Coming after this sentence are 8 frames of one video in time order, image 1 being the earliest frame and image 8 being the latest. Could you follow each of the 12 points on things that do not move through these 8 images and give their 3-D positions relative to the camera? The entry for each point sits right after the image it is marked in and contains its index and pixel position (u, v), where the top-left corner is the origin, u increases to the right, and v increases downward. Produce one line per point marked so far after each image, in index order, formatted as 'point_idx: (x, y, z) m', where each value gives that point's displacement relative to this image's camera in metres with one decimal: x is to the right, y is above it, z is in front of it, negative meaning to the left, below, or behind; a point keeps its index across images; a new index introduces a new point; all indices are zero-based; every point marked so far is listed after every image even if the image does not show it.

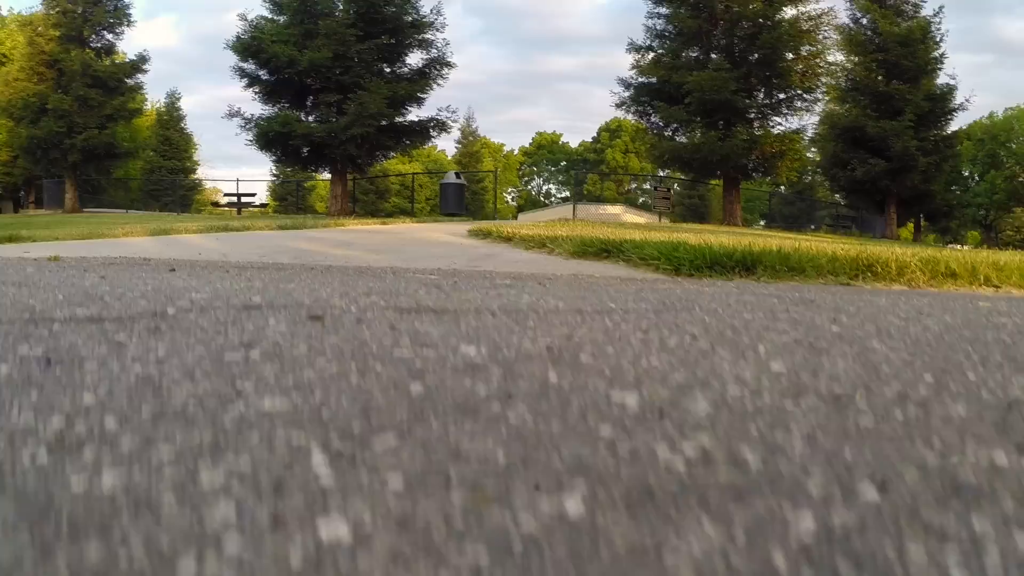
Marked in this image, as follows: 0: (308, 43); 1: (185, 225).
0: (-2.2, +2.6, +12.3) m
1: (-3.0, +0.6, +10.9) m
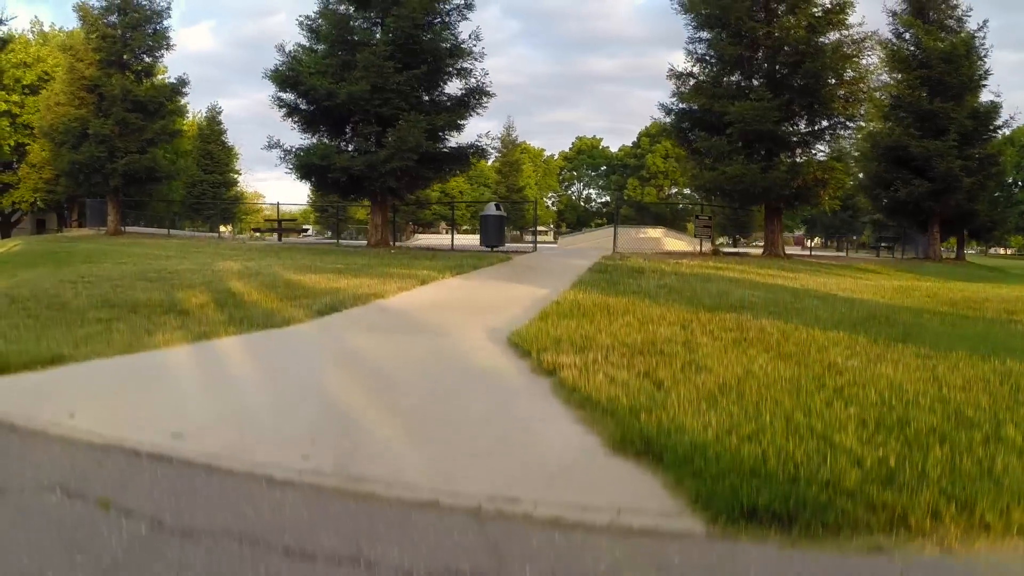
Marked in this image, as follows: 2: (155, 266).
0: (-1.8, +2.2, +12.3) m
1: (-2.7, +0.2, +11.0) m
2: (-3.4, +0.2, +11.2) m
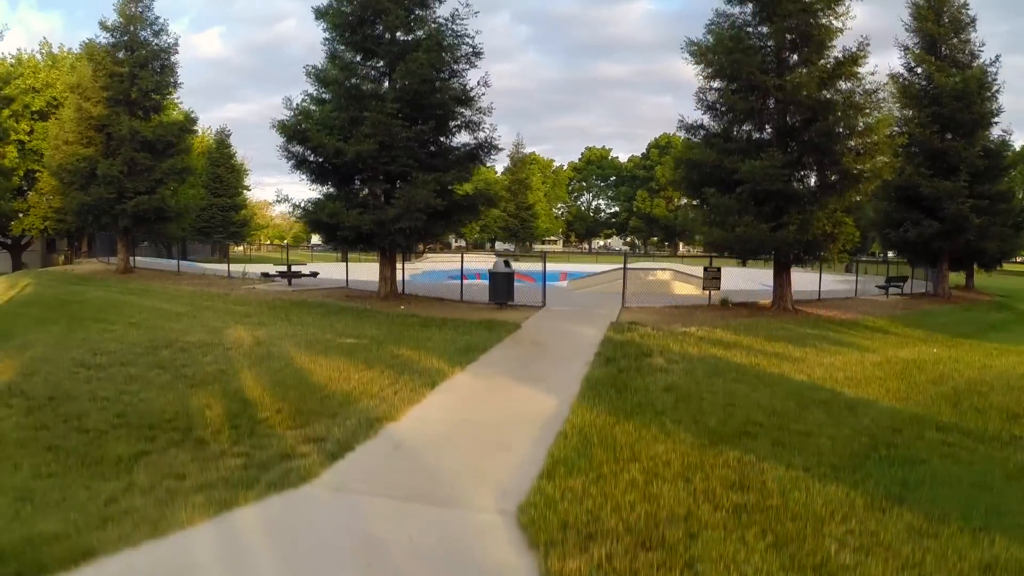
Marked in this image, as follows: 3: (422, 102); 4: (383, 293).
0: (-1.7, +1.7, +12.4) m
1: (-2.6, -0.4, +11.2) m
2: (-3.3, -0.4, +11.3) m
3: (-1.0, +2.0, +12.5) m
4: (-1.4, -0.1, +12.9) m
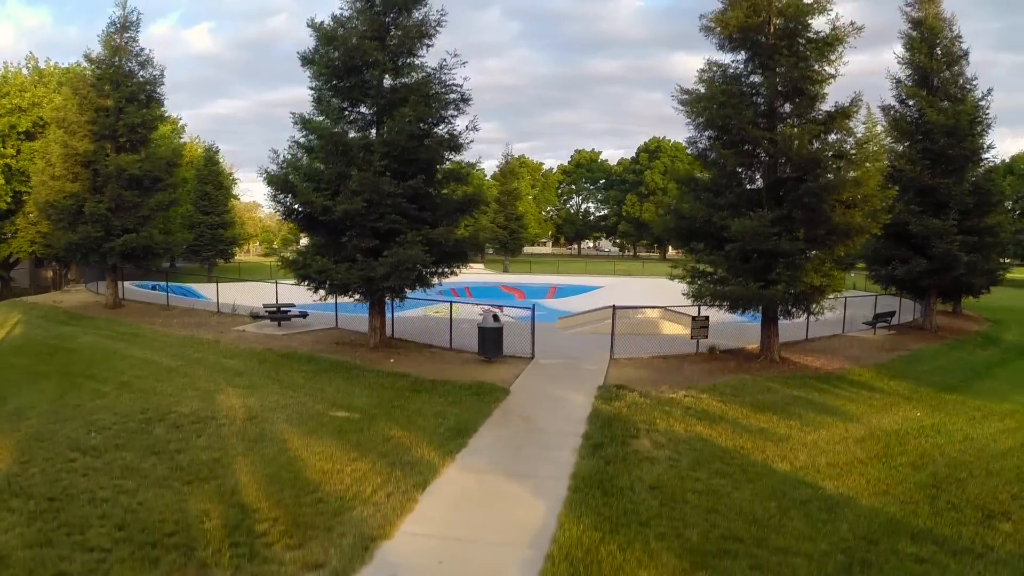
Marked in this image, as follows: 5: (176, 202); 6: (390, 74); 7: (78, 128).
0: (-1.8, +1.1, +12.3) m
1: (-2.7, -1.1, +11.3) m
2: (-3.4, -1.1, +11.4) m
3: (-1.1, +1.4, +12.4) m
4: (-1.5, -0.6, +13.0) m
5: (-4.7, +1.2, +16.2) m
6: (-1.4, +2.4, +13.0) m
7: (-5.4, +2.0, +14.7) m
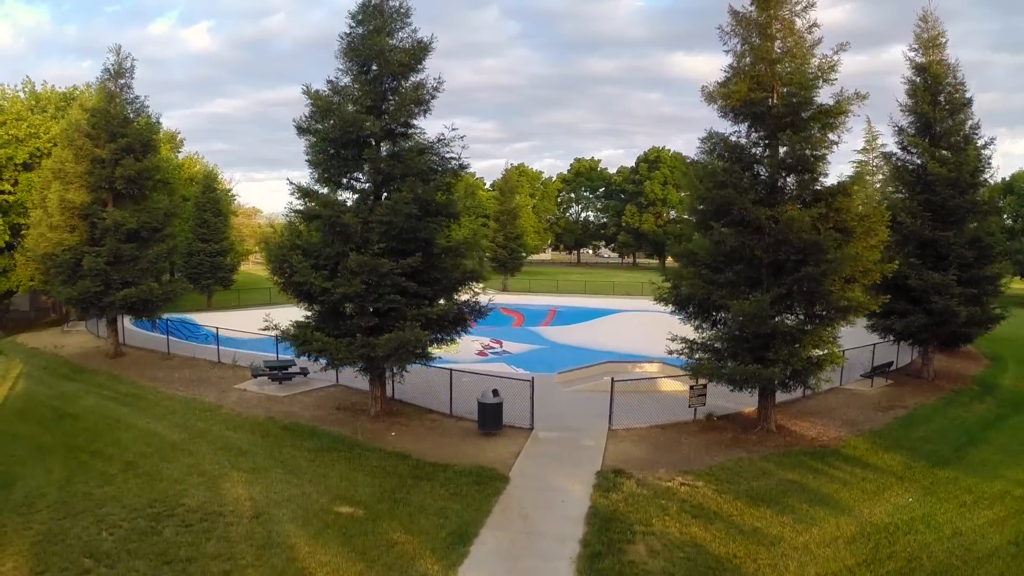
0: (-1.8, +0.2, +12.4) m
1: (-2.7, -2.0, +11.5) m
2: (-3.4, -2.0, +11.7) m
3: (-1.1, +0.6, +12.5) m
4: (-1.5, -1.4, +13.2) m
5: (-4.7, +0.6, +16.3) m
6: (-1.4, +1.6, +12.9) m
7: (-5.5, +1.4, +14.7) m
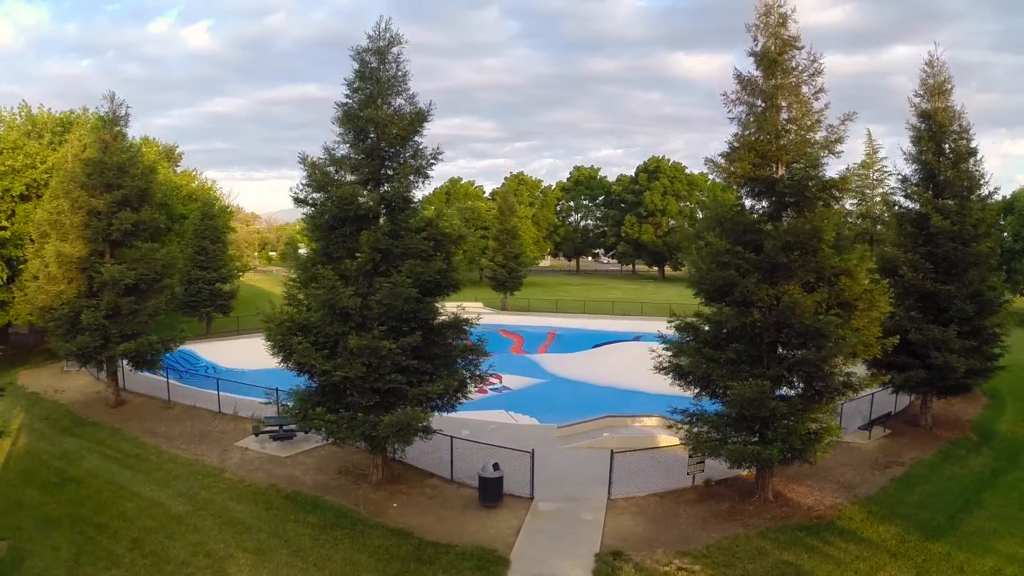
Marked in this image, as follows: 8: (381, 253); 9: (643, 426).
0: (-1.8, -0.6, +12.4) m
1: (-2.7, -2.9, +11.7) m
2: (-3.4, -2.9, +11.9) m
3: (-1.1, -0.3, +12.5) m
4: (-1.5, -2.1, +13.3) m
5: (-4.7, +0.1, +16.3) m
6: (-1.4, +0.8, +12.8) m
7: (-5.5, +0.7, +14.6) m
8: (-1.4, +0.4, +12.5) m
9: (+1.7, -1.8, +14.8) m
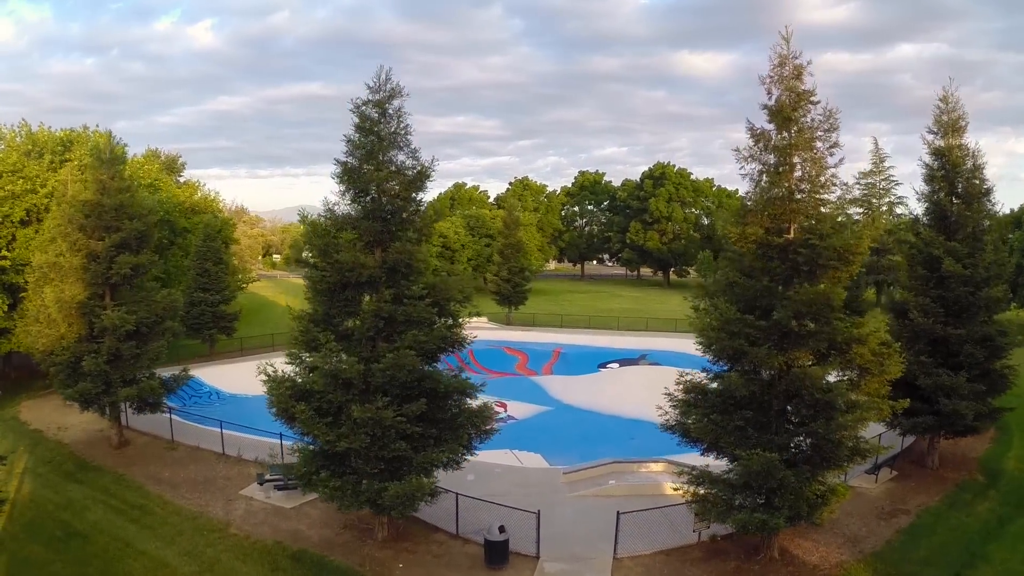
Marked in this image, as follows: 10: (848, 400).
0: (-1.7, -1.3, +12.3) m
1: (-2.6, -3.7, +11.8) m
2: (-3.4, -3.6, +11.9) m
3: (-1.0, -1.0, +12.3) m
4: (-1.5, -2.8, +13.3) m
5: (-4.6, -0.3, +16.1) m
6: (-1.3, +0.1, +12.6) m
7: (-5.4, +0.1, +14.4) m
8: (-1.3, -0.3, +12.3) m
9: (+1.7, -2.3, +14.7) m
10: (+3.5, -1.1, +12.1) m
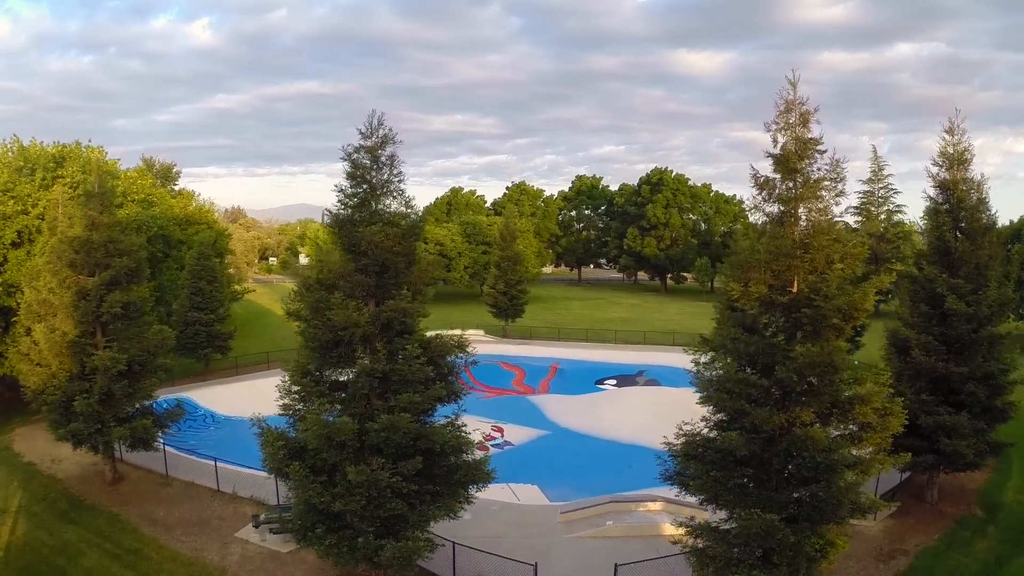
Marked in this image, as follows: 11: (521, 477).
0: (-1.8, -1.9, +12.2) m
1: (-2.7, -4.3, +11.8) m
2: (-3.4, -4.2, +11.9) m
3: (-1.1, -1.6, +12.2) m
4: (-1.5, -3.3, +13.3) m
5: (-4.7, -0.7, +15.9) m
6: (-1.4, -0.5, +12.4) m
7: (-5.4, -0.3, +14.2) m
8: (-1.4, -0.9, +12.1) m
9: (+1.7, -2.8, +14.7) m
10: (+3.4, -1.7, +12.0) m
11: (+0.1, -2.5, +15.9) m
